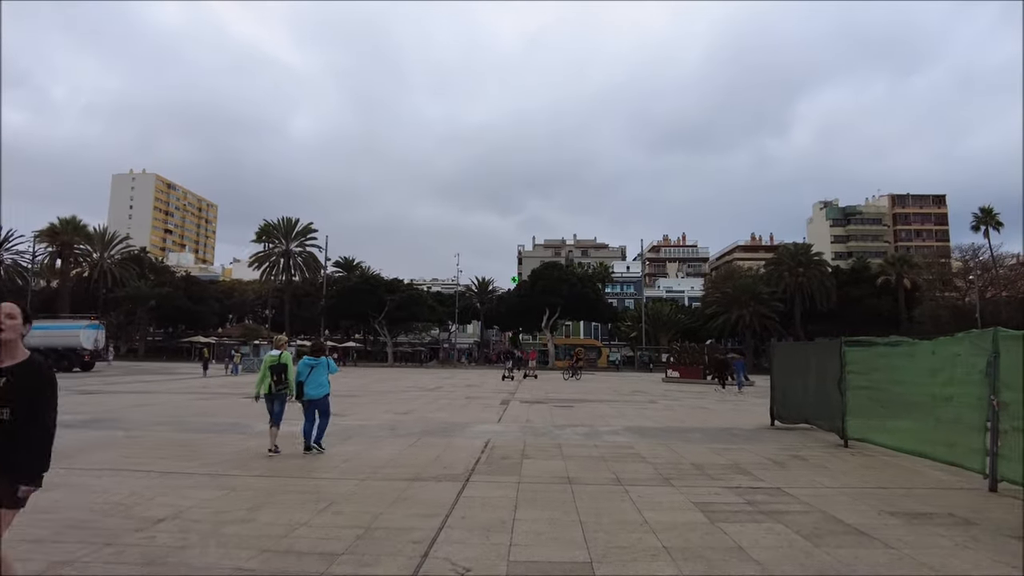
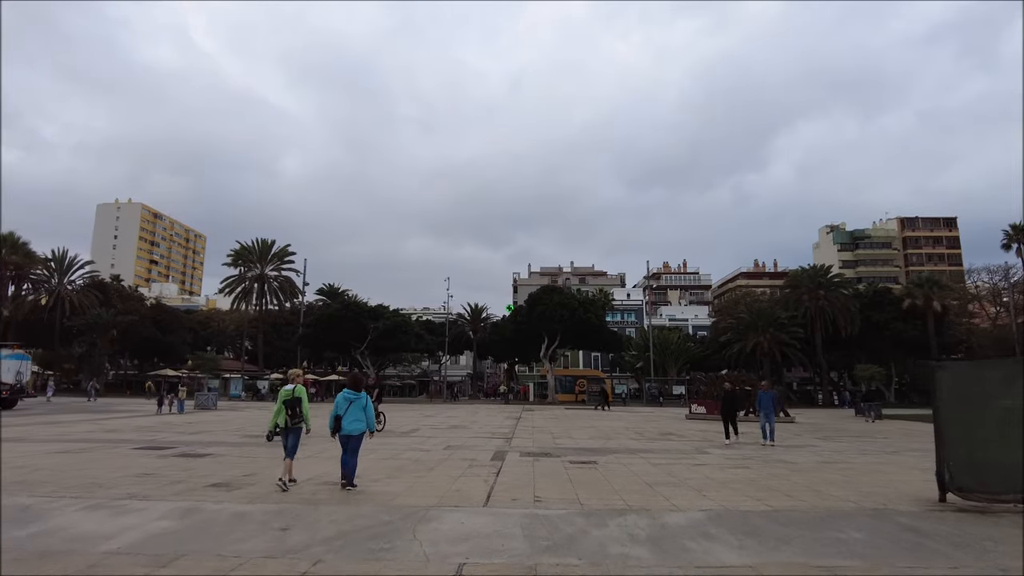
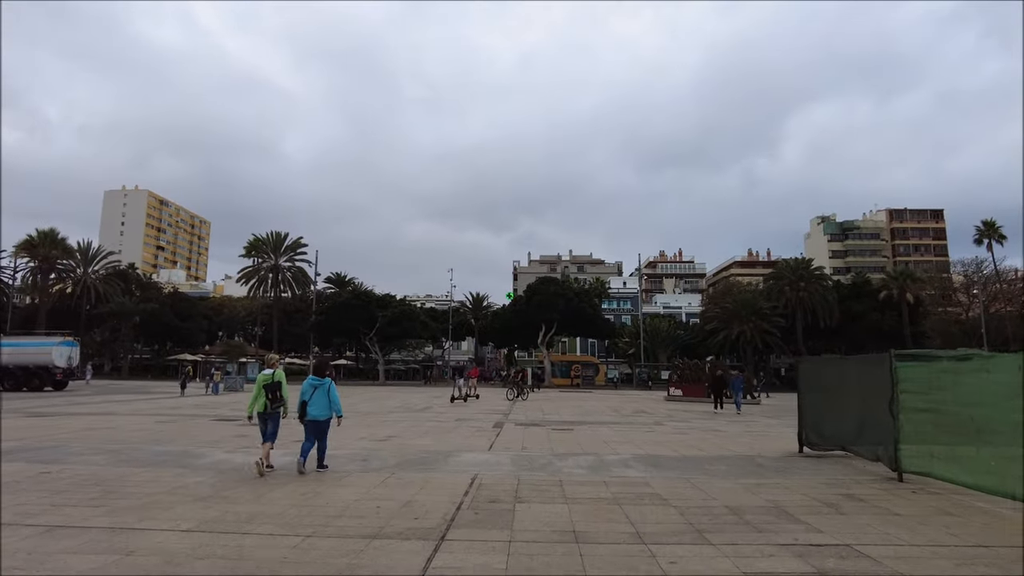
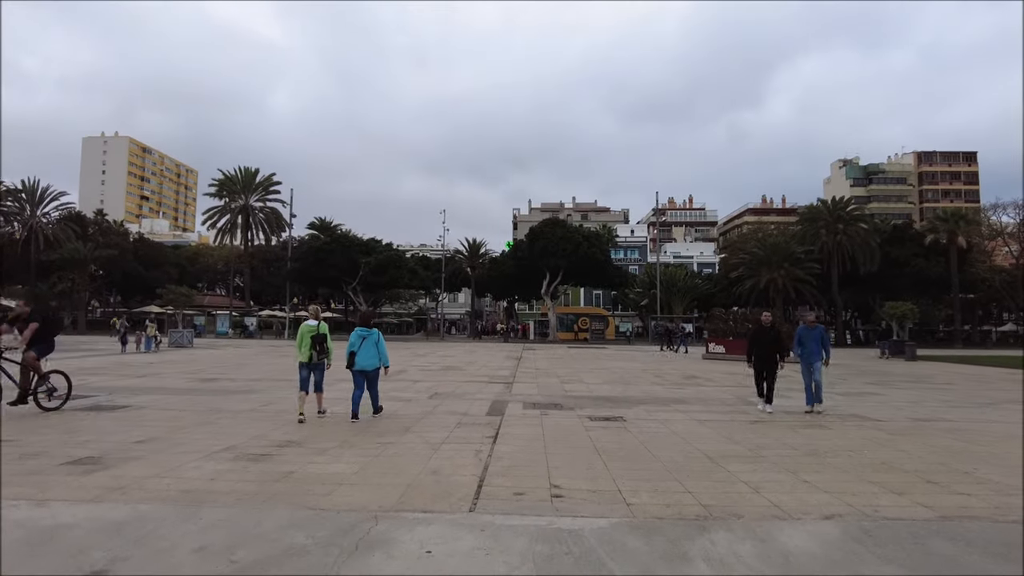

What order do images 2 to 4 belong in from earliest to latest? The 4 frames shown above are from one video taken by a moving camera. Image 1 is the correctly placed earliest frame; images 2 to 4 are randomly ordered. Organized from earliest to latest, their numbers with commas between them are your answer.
3, 2, 4
